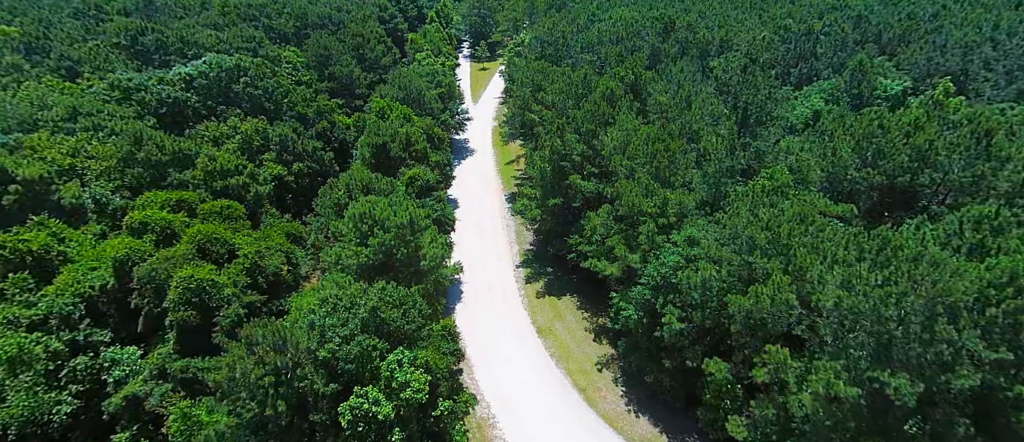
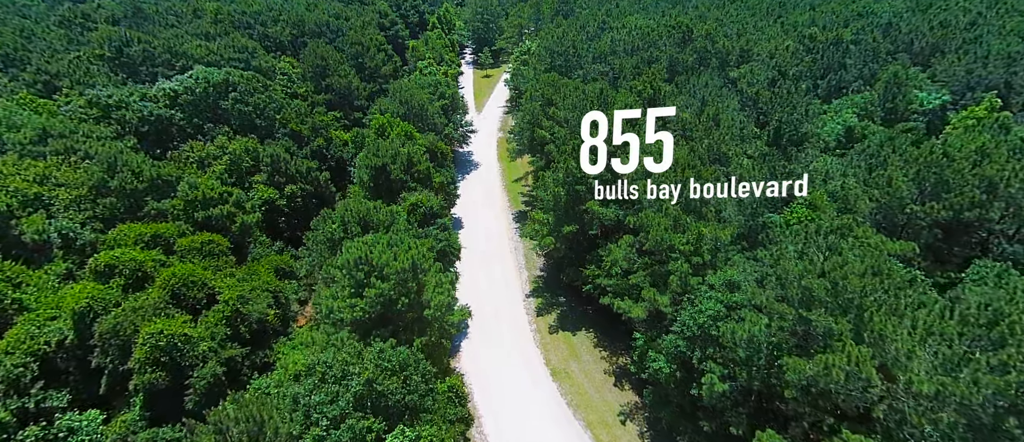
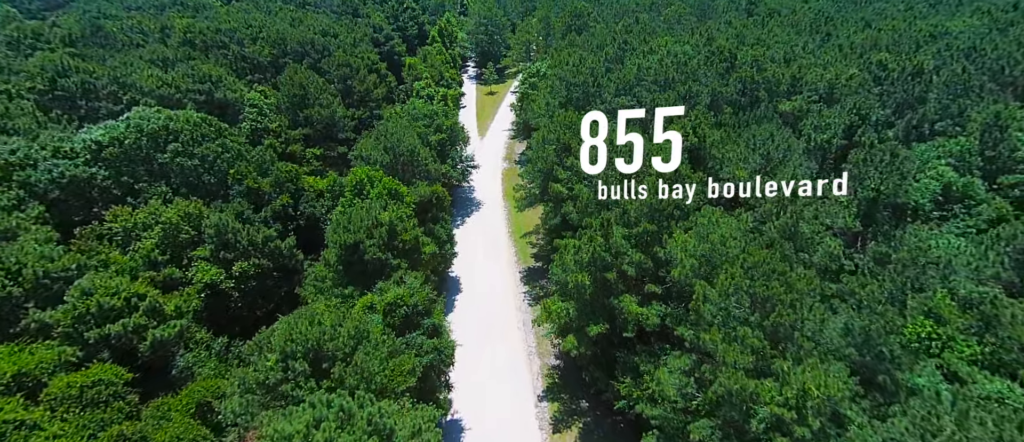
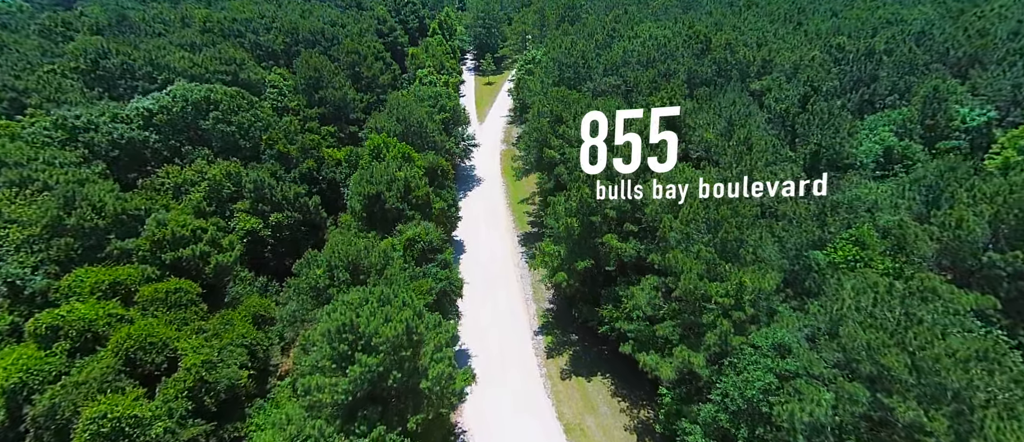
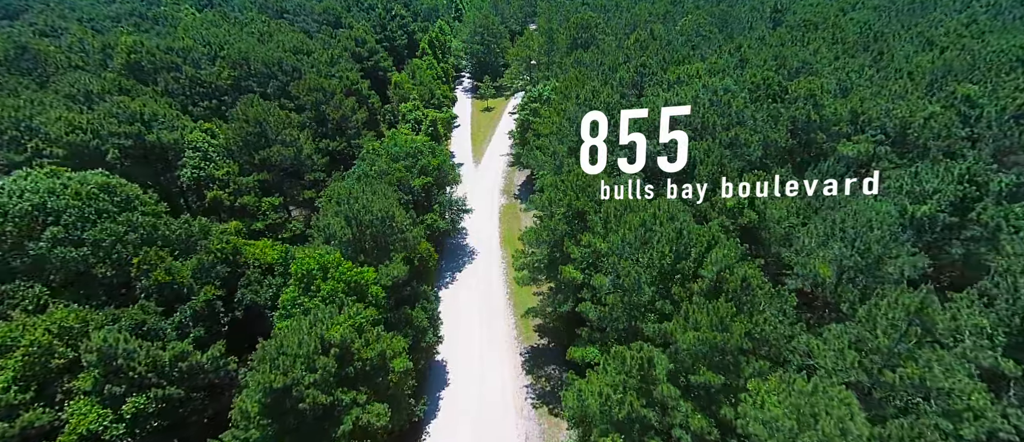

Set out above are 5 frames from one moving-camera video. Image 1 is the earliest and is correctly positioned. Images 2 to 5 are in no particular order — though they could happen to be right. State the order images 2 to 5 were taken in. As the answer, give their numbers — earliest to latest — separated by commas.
2, 4, 3, 5
